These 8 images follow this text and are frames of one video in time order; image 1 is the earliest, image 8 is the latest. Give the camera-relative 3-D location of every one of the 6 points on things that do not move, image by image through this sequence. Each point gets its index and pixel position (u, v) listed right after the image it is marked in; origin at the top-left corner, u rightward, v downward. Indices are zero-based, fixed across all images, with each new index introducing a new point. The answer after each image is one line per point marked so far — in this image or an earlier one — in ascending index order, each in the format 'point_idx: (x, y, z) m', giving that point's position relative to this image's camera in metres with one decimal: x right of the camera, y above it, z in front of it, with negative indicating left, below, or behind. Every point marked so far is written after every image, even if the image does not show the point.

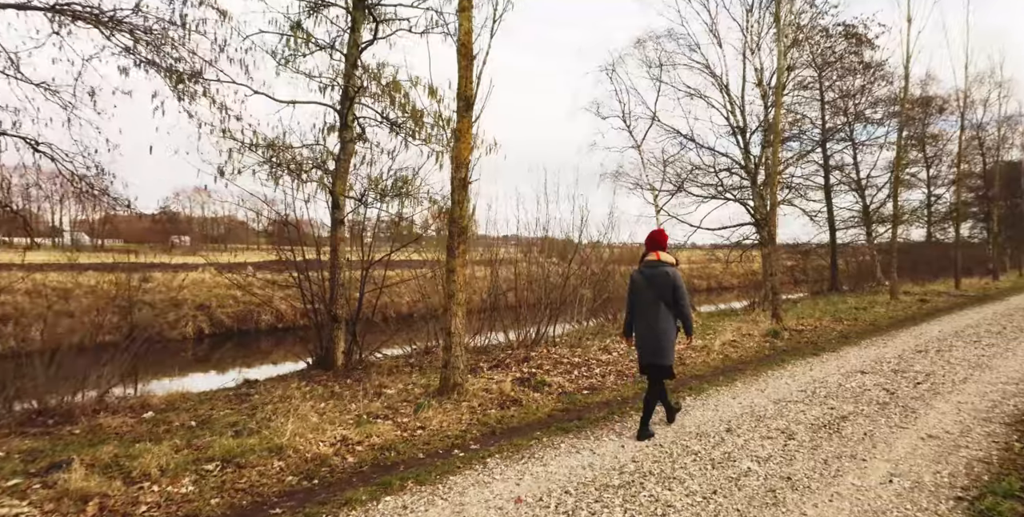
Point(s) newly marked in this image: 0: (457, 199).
0: (-0.7, +0.8, +6.9) m
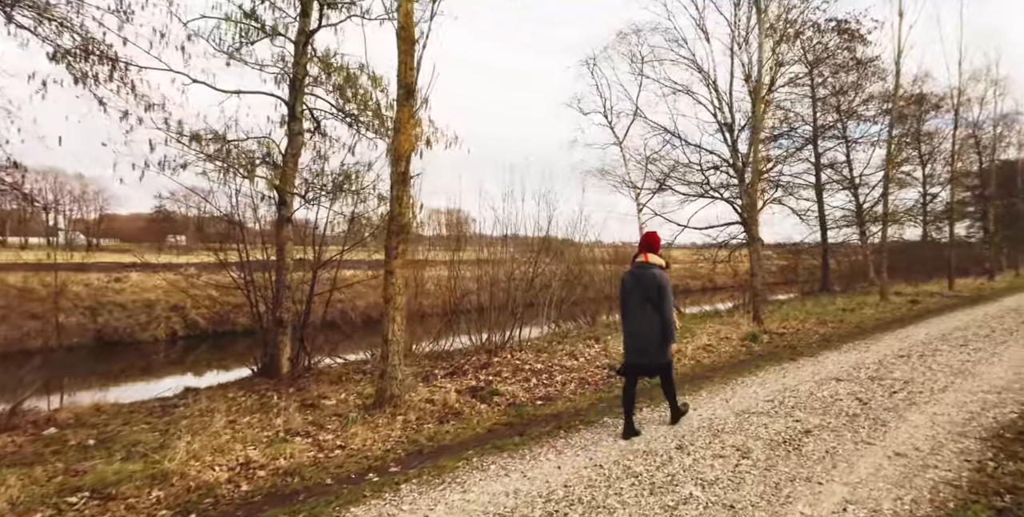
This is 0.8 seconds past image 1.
0: (-1.3, +0.8, +6.4) m
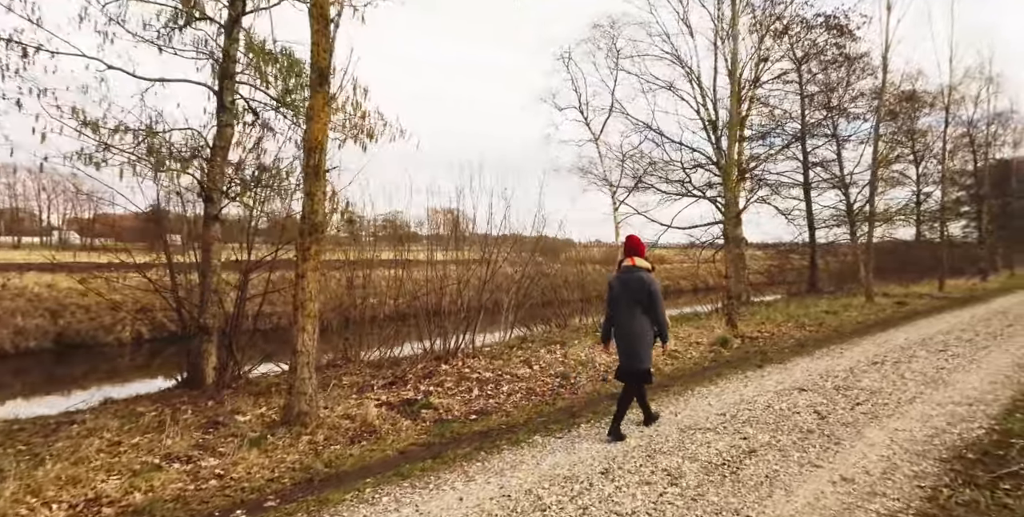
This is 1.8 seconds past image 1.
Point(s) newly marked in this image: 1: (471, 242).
0: (-2.2, +0.8, +5.9) m
1: (-0.9, +0.3, +11.2) m
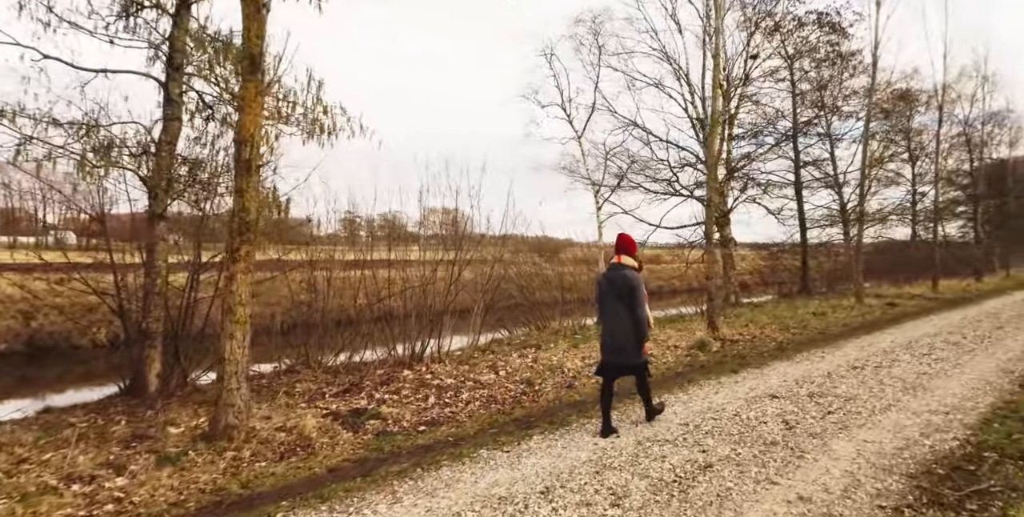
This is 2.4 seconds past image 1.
0: (-2.8, +0.7, +5.6) m
1: (-1.5, +0.3, +10.9) m
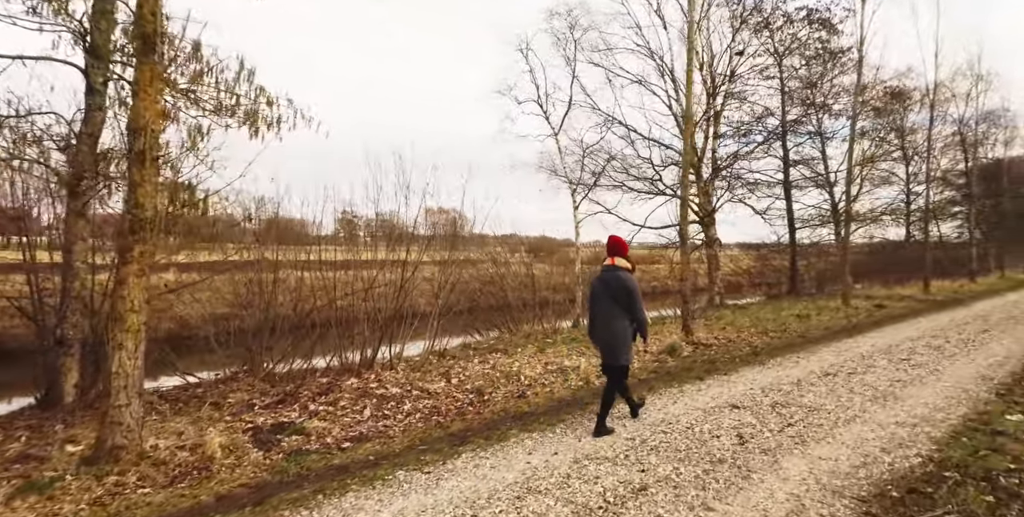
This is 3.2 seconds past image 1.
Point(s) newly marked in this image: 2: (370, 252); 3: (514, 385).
0: (-3.6, +0.7, +5.1) m
1: (-2.3, +0.2, +10.5) m
2: (-2.7, +0.1, +10.4) m
3: (0.0, -2.0, +8.7) m
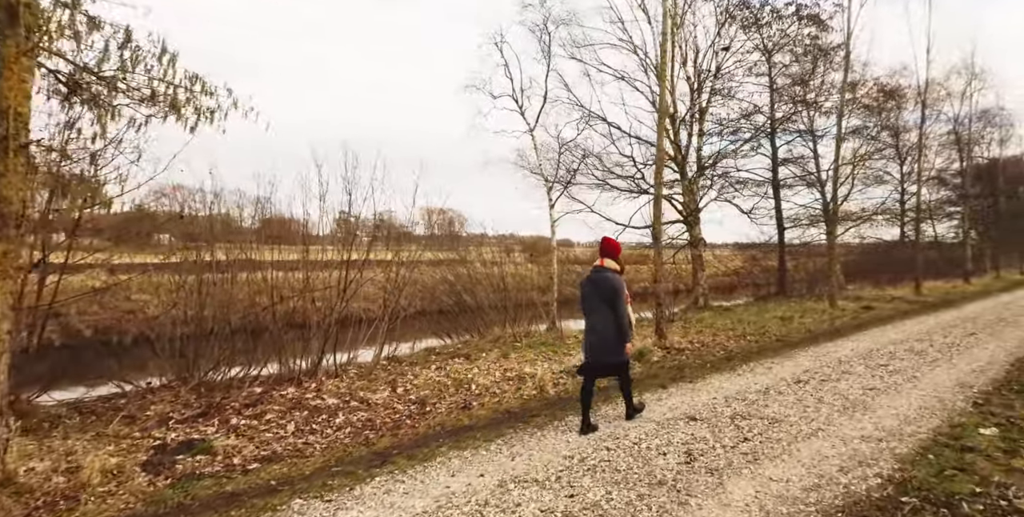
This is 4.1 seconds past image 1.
0: (-4.3, +0.7, +4.6) m
1: (-3.1, +0.2, +9.9) m
2: (-3.5, +0.1, +9.9) m
3: (-0.7, -2.1, +8.2) m
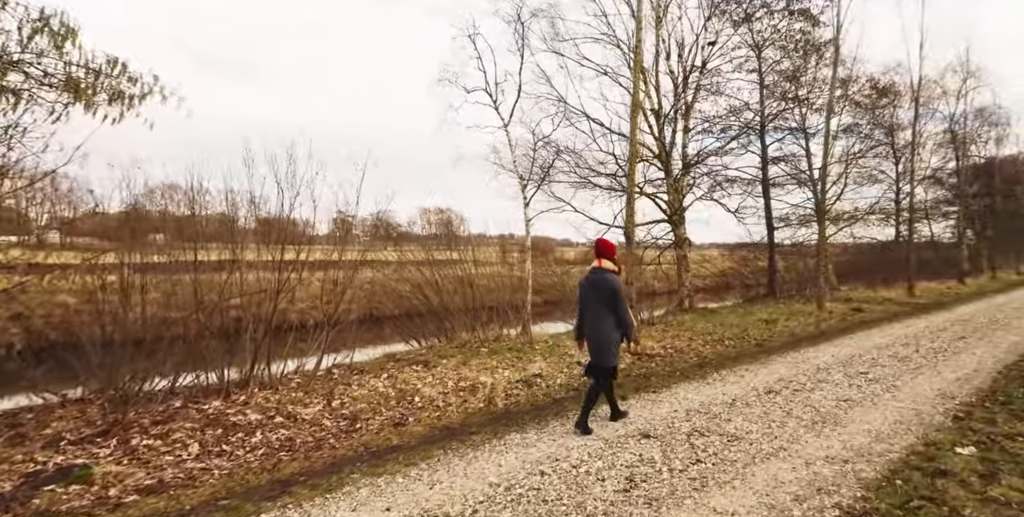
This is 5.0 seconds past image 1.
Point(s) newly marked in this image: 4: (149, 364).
0: (-5.1, +0.6, +4.0) m
1: (-3.9, +0.2, +9.3) m
2: (-4.3, +0.1, +9.3) m
3: (-1.5, -2.1, +7.6) m
4: (-5.6, -1.6, +8.6) m
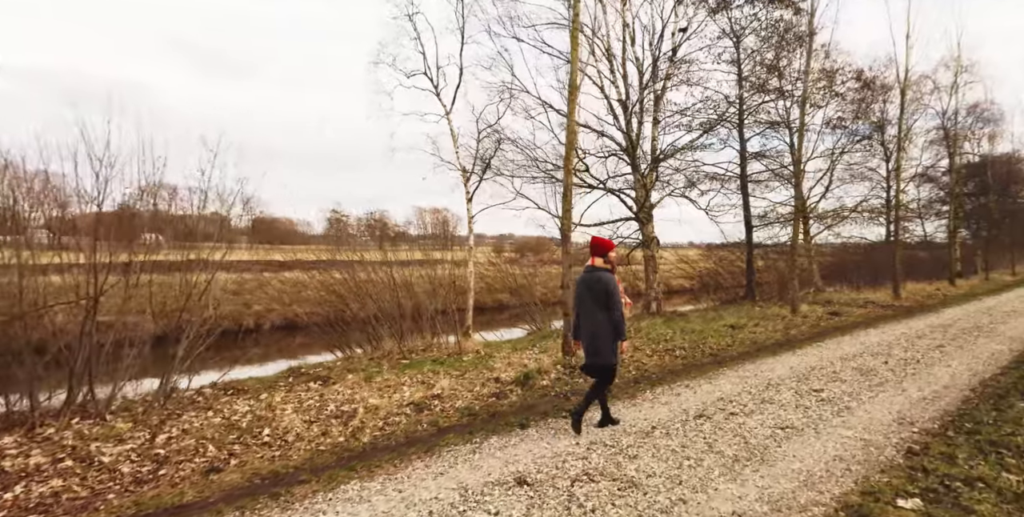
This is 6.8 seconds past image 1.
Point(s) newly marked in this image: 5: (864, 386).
0: (-6.7, +0.6, +2.6) m
1: (-5.5, +0.1, +8.0) m
2: (-5.9, 0.0, +7.9) m
3: (-3.1, -2.1, +6.3) m
4: (-7.2, -1.7, +7.3) m
5: (+6.2, -2.3, +9.6) m
